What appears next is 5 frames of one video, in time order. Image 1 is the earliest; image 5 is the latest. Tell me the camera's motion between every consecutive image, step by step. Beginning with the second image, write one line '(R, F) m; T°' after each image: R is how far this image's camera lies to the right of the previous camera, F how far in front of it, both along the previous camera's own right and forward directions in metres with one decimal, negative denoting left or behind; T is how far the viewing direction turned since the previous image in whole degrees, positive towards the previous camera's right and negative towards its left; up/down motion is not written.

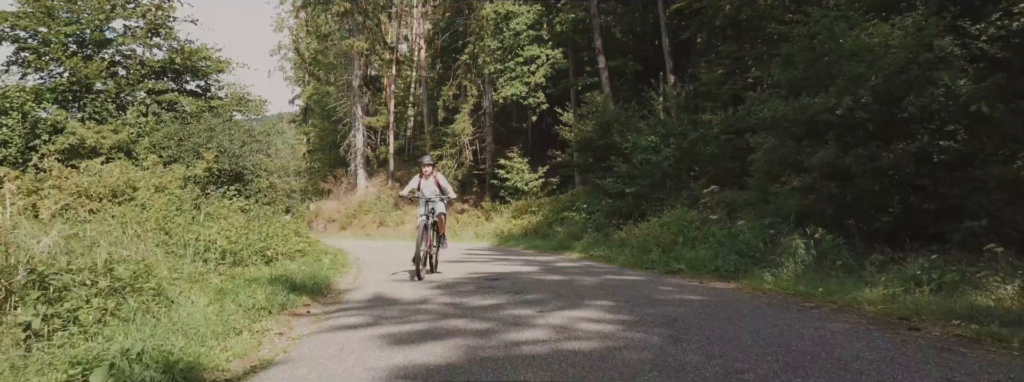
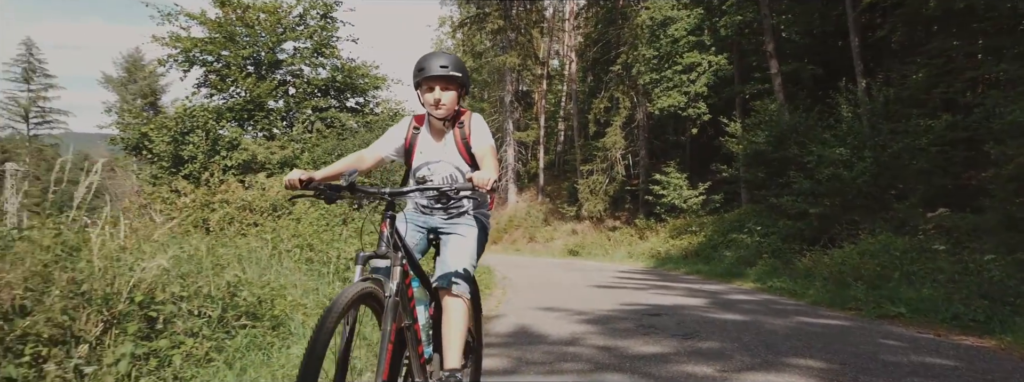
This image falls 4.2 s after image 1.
(-0.2, +1.1) m; -14°
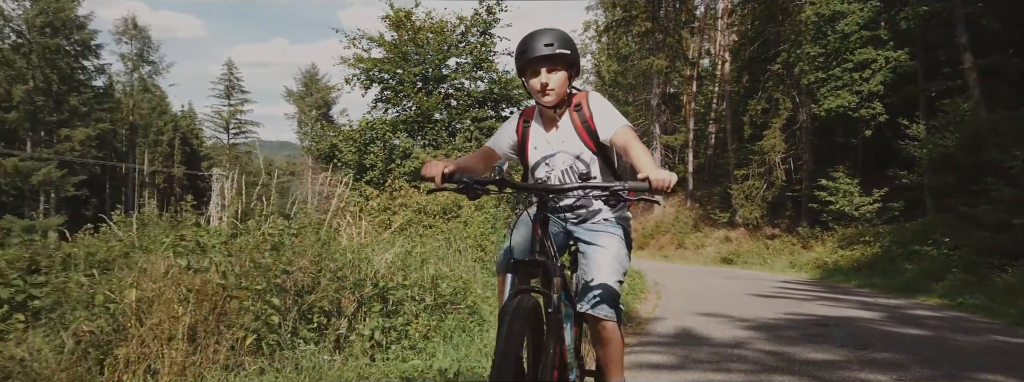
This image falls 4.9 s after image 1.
(-0.2, -0.4) m; -13°
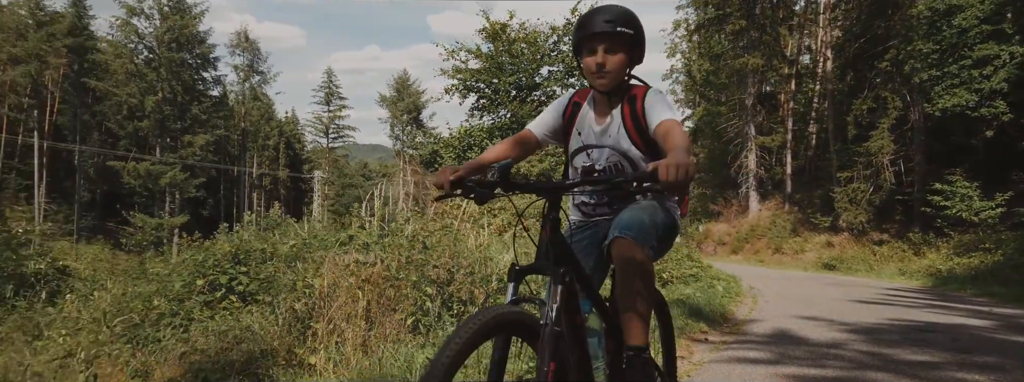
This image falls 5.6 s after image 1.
(-0.1, -0.5) m; -8°
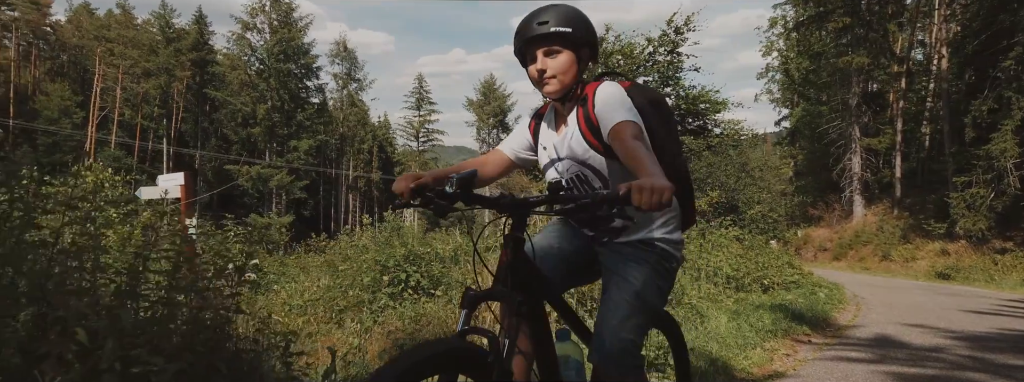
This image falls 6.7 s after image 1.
(-0.3, -0.8) m; -8°
